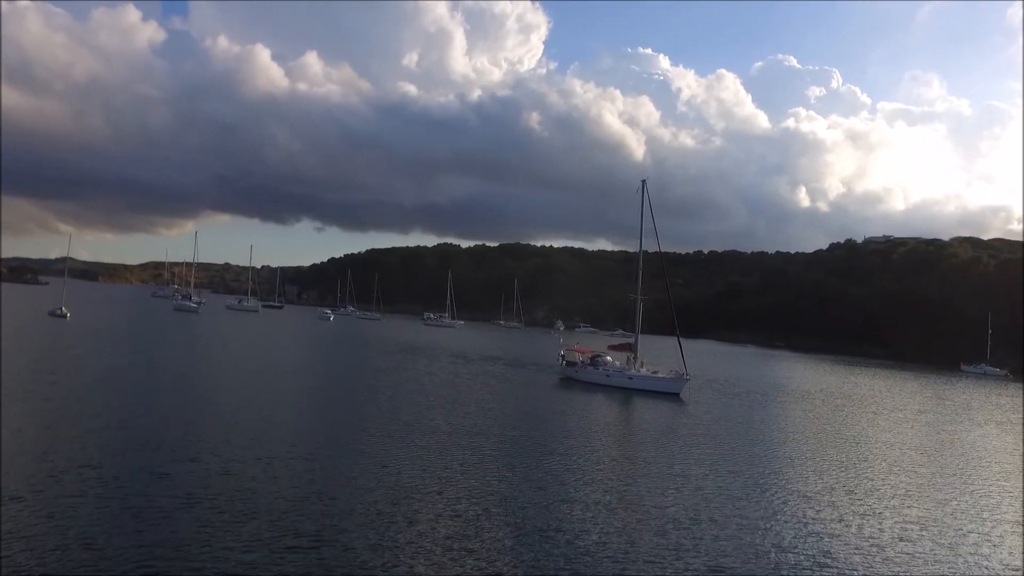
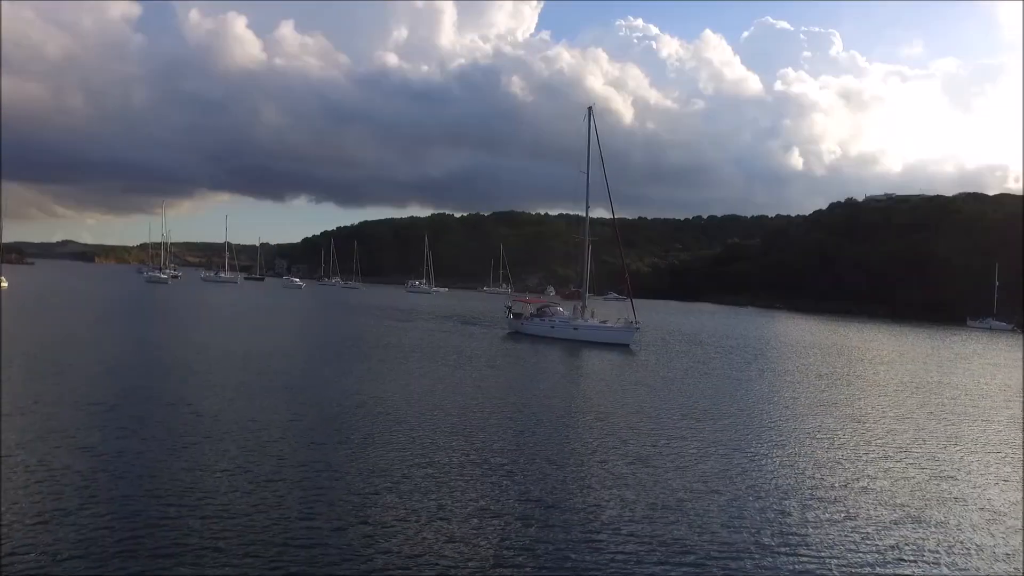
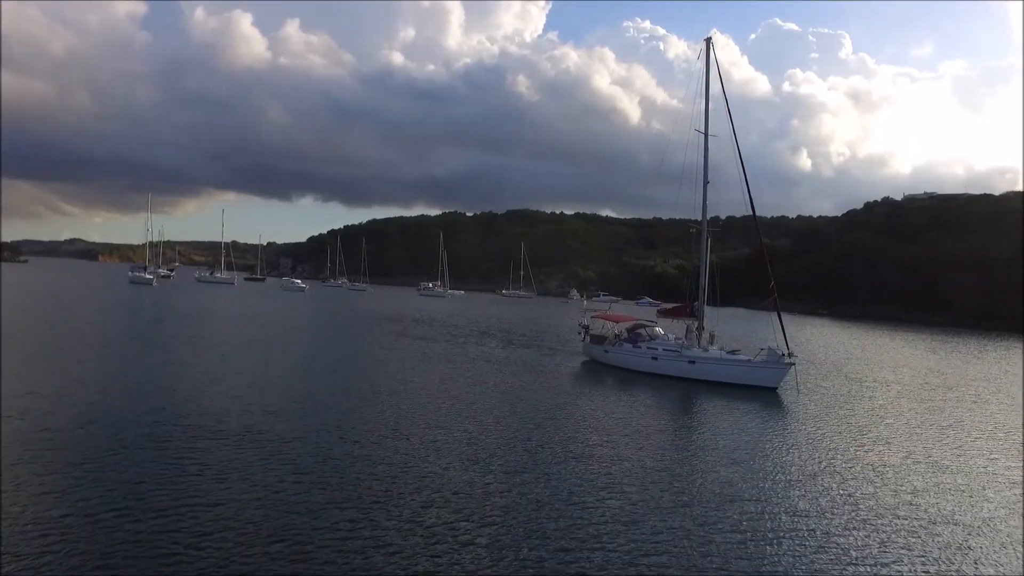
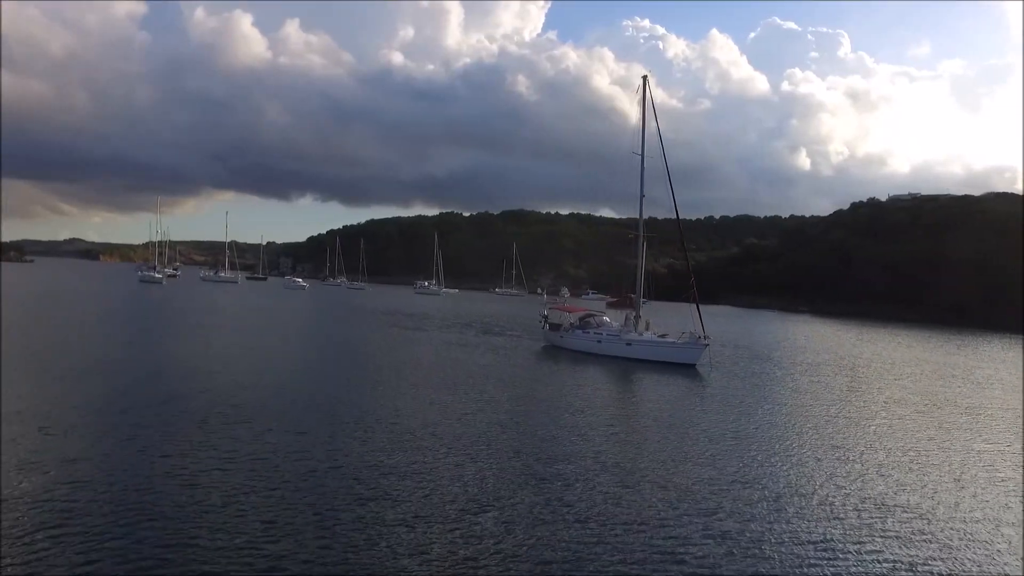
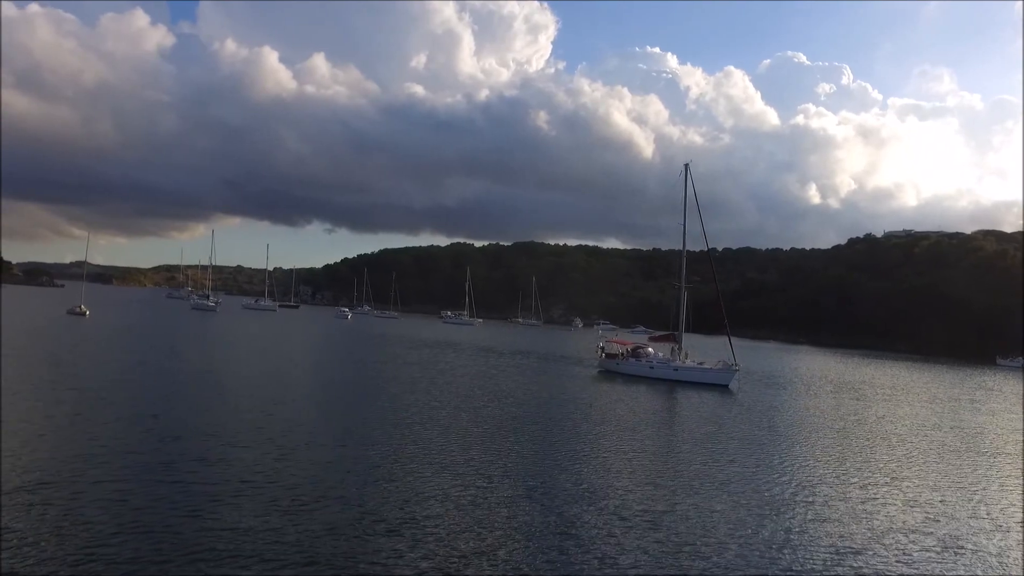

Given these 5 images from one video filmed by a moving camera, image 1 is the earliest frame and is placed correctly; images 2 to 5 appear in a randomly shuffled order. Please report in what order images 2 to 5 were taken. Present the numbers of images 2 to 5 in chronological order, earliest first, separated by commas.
5, 2, 4, 3
